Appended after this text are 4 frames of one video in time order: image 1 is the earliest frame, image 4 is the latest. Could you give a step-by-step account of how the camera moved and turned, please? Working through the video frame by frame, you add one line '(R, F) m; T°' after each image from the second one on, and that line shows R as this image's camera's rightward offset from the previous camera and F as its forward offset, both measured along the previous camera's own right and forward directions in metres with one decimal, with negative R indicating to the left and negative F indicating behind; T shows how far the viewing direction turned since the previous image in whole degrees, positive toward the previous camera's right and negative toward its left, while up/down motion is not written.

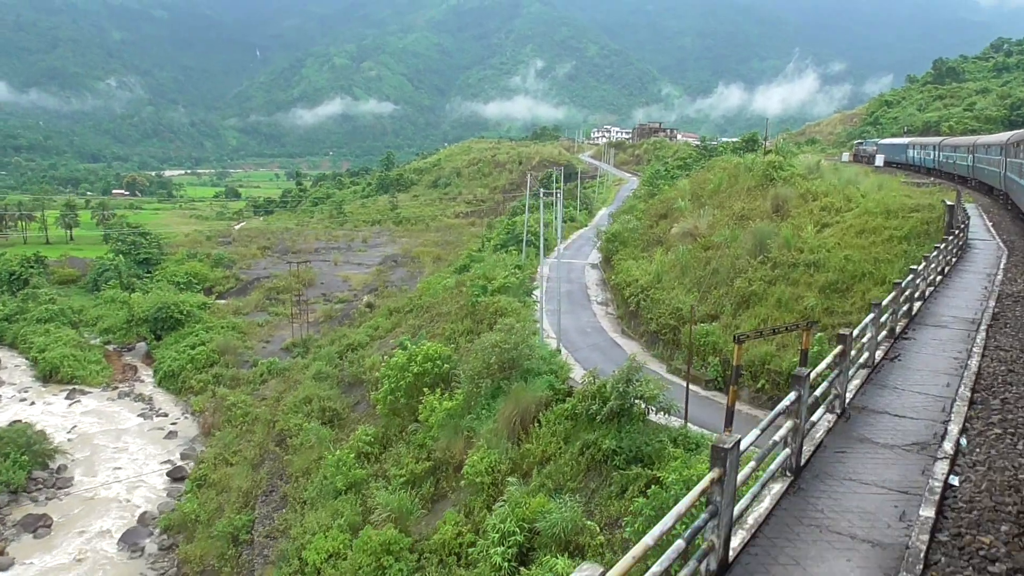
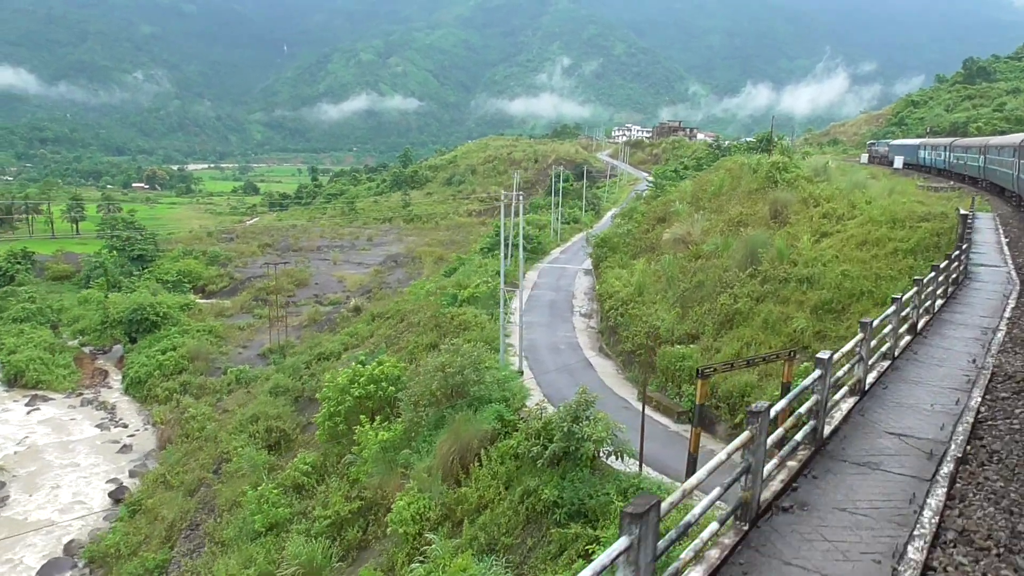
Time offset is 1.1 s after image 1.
(+1.5, +2.2) m; -2°
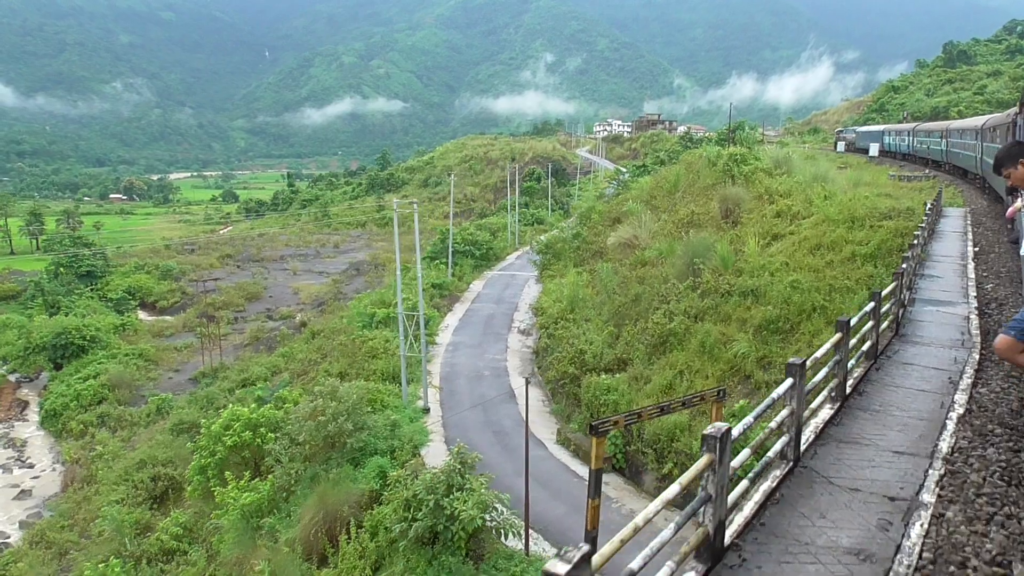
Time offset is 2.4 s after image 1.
(+1.8, +2.6) m; +1°
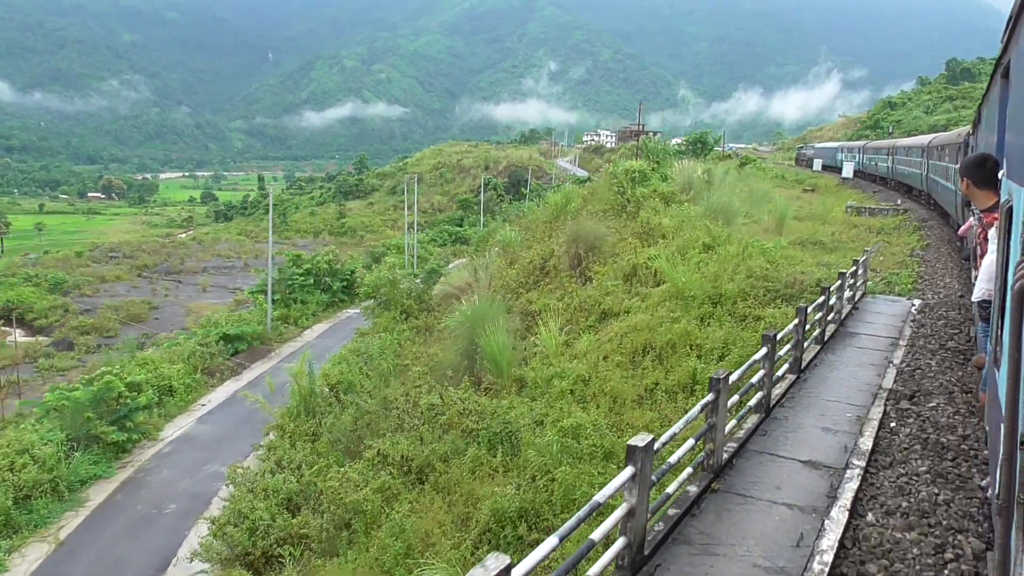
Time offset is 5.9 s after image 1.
(+4.2, +6.8) m; 0°
